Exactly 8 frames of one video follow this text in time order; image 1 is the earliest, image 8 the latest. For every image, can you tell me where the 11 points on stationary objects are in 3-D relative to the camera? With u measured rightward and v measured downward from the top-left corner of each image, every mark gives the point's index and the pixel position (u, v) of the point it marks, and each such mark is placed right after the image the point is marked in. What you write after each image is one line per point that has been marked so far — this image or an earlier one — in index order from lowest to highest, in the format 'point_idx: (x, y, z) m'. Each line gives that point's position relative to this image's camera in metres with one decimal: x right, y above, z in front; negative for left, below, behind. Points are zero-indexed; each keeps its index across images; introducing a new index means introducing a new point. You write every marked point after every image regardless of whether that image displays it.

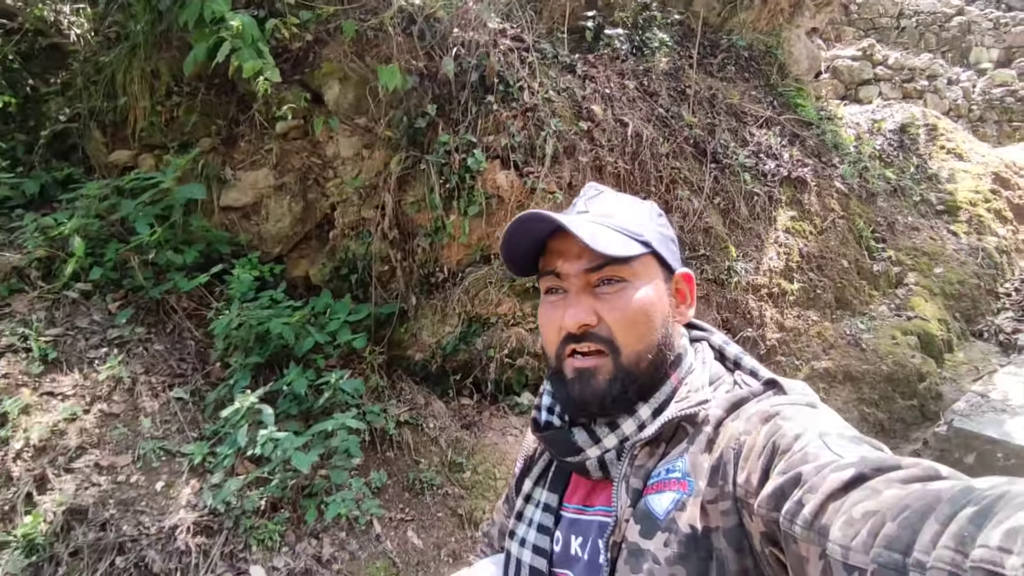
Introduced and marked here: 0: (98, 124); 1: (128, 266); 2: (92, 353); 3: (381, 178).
0: (-3.9, +1.5, +5.1) m
1: (-3.0, +0.1, +4.2) m
2: (-3.1, -0.5, +3.8) m
3: (-1.2, +1.0, +5.0) m
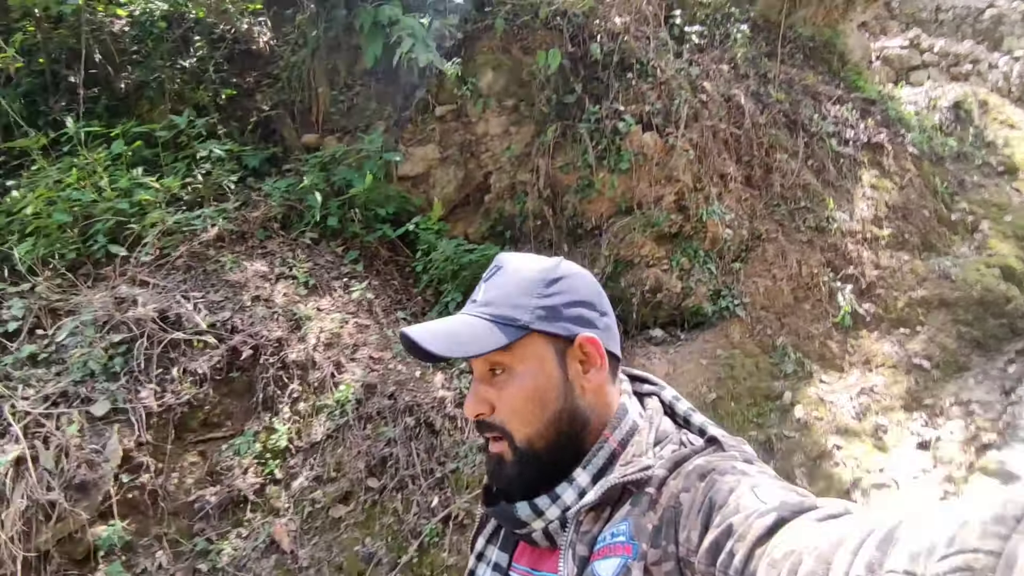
0: (-2.5, +2.0, +6.2) m
1: (-1.6, +0.7, +5.1) m
2: (-1.6, 0.0, +4.7) m
3: (+0.2, +1.5, +5.9) m
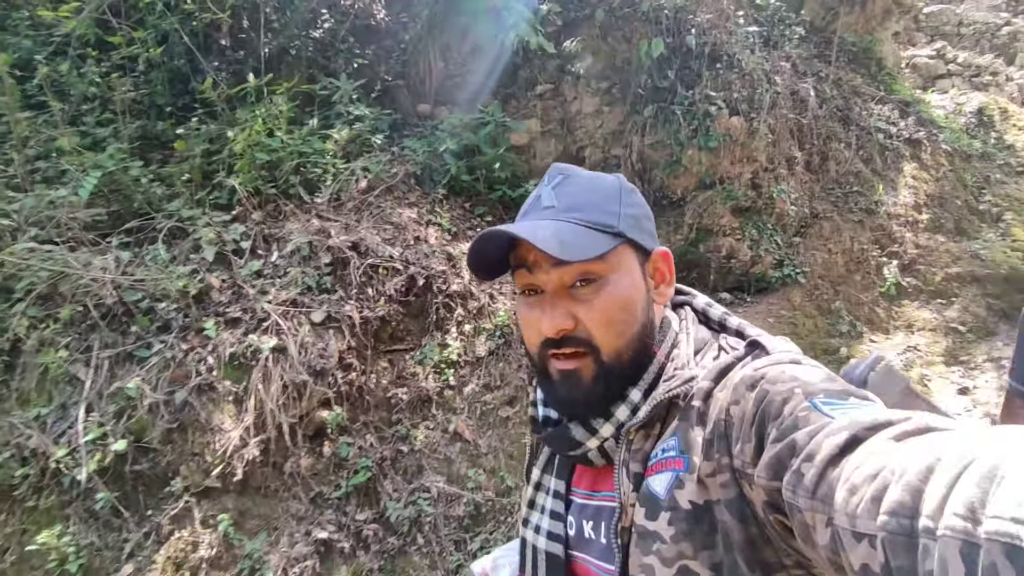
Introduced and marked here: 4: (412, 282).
0: (-1.3, +2.5, +6.8) m
1: (-0.4, +1.2, +5.8) m
2: (-0.5, +0.5, +5.4) m
3: (+1.4, +2.0, +6.7) m
4: (-0.9, 0.0, +4.5) m
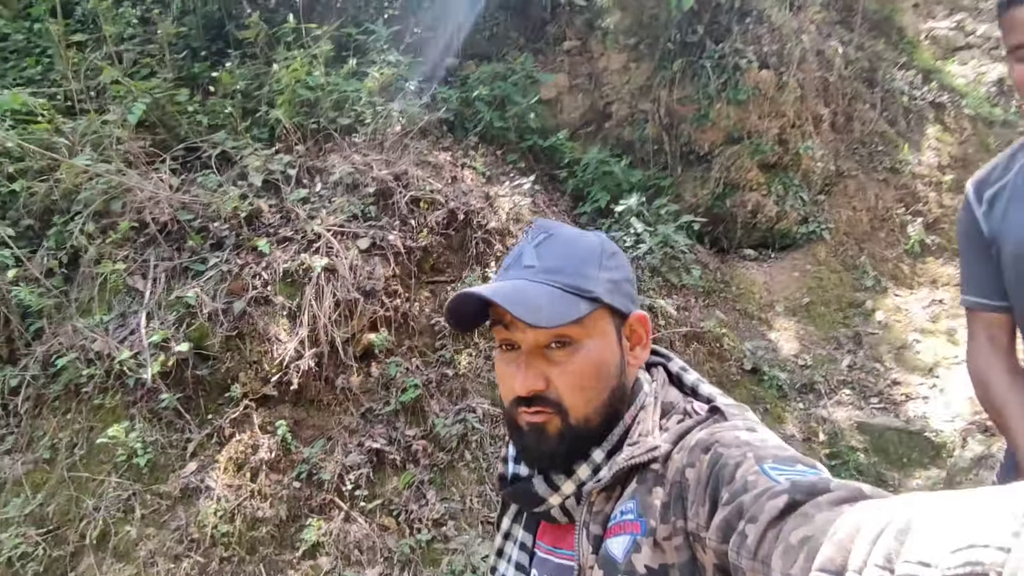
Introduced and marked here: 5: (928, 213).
0: (-0.9, +3.1, +6.9) m
1: (-0.1, +1.8, +5.9) m
2: (-0.1, +1.1, +5.5) m
3: (+1.8, +2.6, +6.7) m
4: (-0.5, +0.6, +4.6) m
5: (+5.4, +1.0, +7.0) m
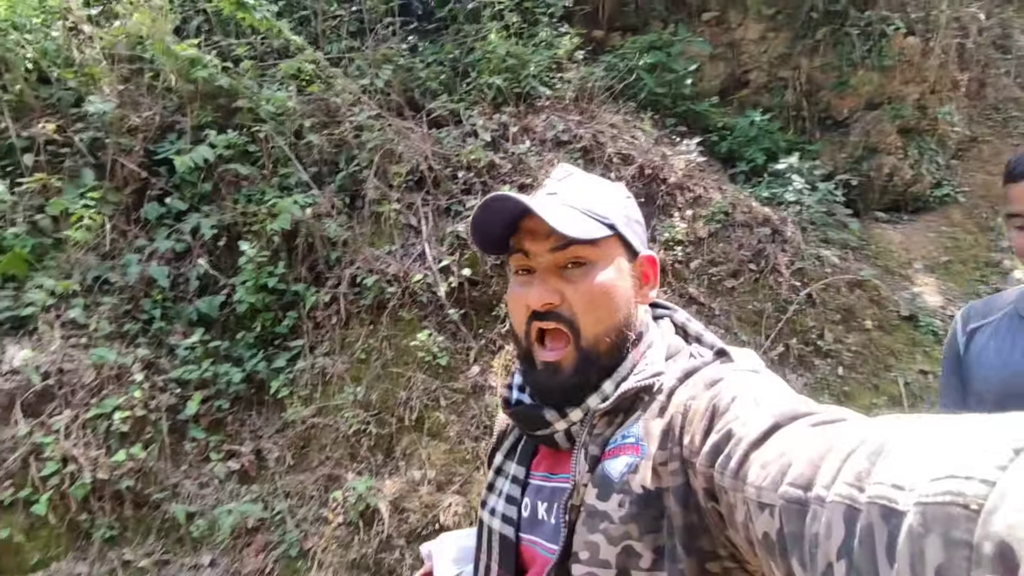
0: (+1.0, +3.7, +7.3) m
1: (+1.8, +2.3, +6.3) m
2: (+1.7, +1.6, +5.9) m
3: (+3.6, +3.1, +7.0) m
4: (+1.2, +1.1, +5.1) m
5: (+7.2, +1.4, +7.1) m
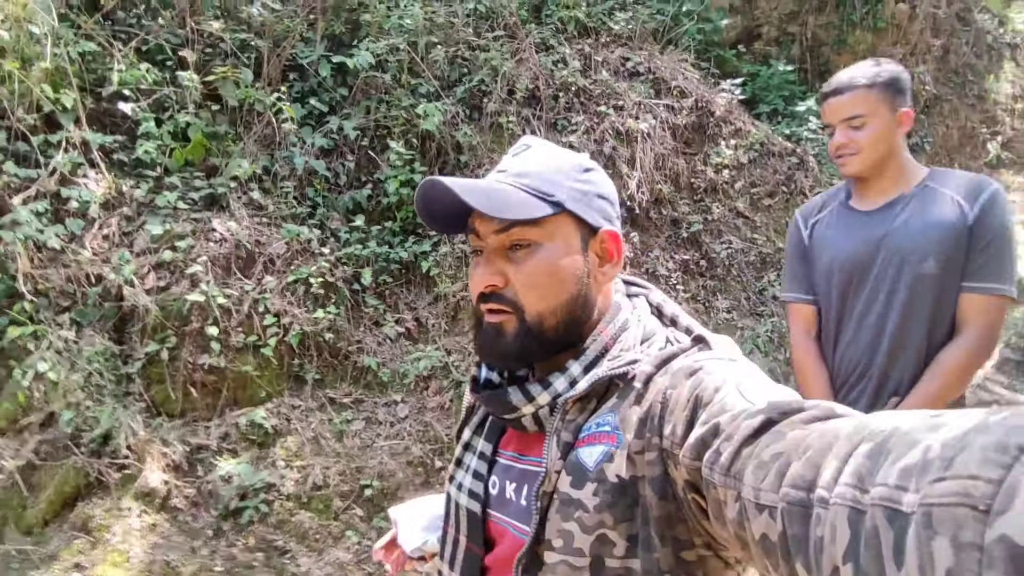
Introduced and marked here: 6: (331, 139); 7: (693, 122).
0: (+1.6, +4.8, +7.9) m
1: (+2.4, +3.3, +7.1) m
2: (+2.4, +2.6, +6.8) m
3: (+4.3, +4.1, +8.0) m
4: (+2.0, +2.0, +6.0) m
5: (+7.8, +2.4, +8.6) m
6: (-1.5, +1.2, +4.5) m
7: (+2.0, +1.8, +5.9) m
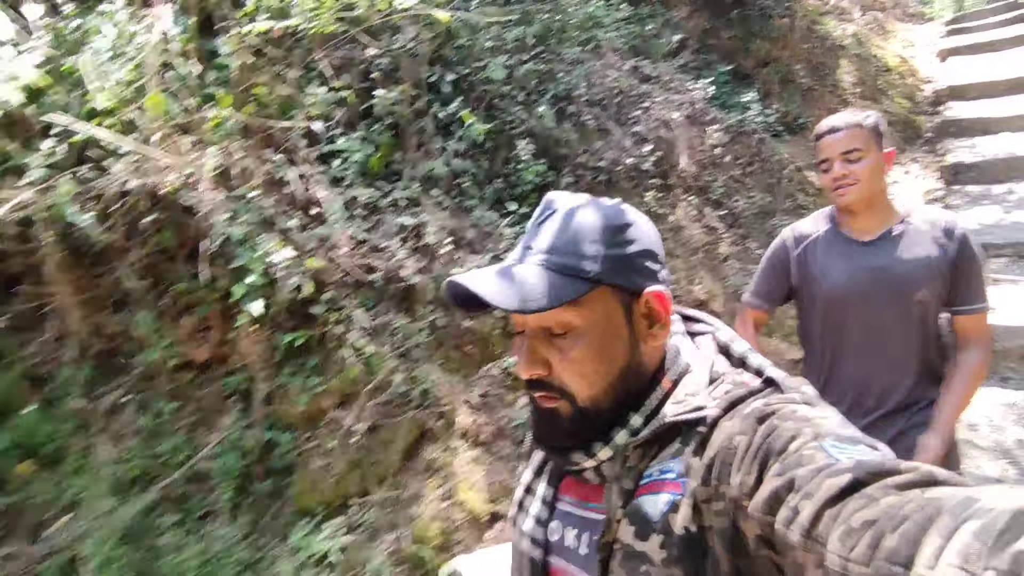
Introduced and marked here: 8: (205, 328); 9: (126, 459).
0: (+1.1, +5.1, +9.4) m
1: (+2.4, +3.9, +8.8) m
2: (+2.5, +3.2, +8.4) m
3: (+3.8, +4.9, +10.1) m
4: (+2.4, +2.6, +7.5) m
5: (+7.3, +3.8, +11.5) m
6: (-0.5, +1.4, +5.3) m
7: (+2.5, +2.4, +7.5) m
8: (-2.0, -0.3, +3.5) m
9: (-2.2, -1.0, +3.2) m
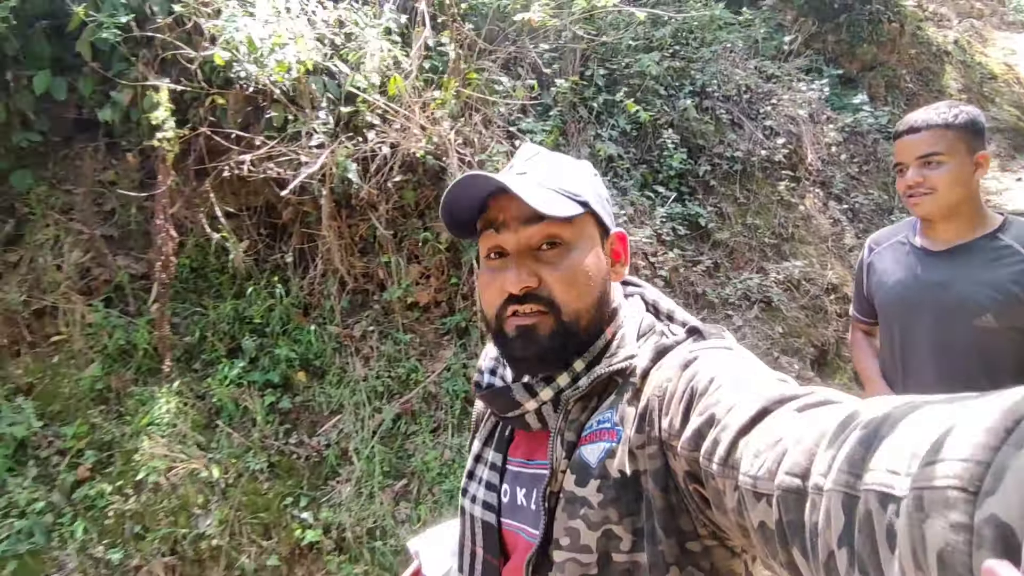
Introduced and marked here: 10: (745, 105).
0: (+3.2, +5.3, +9.8) m
1: (+4.3, +3.9, +9.1) m
2: (+4.4, +3.3, +8.7) m
3: (+5.9, +4.9, +10.3) m
4: (+4.2, +2.7, +7.8) m
5: (+9.4, +3.6, +11.4) m
6: (+1.1, +1.7, +5.8) m
7: (+4.3, +2.5, +7.7) m
8: (-0.6, +0.1, +4.1) m
9: (-1.0, -0.6, +3.8) m
10: (+2.9, +2.3, +6.7) m
